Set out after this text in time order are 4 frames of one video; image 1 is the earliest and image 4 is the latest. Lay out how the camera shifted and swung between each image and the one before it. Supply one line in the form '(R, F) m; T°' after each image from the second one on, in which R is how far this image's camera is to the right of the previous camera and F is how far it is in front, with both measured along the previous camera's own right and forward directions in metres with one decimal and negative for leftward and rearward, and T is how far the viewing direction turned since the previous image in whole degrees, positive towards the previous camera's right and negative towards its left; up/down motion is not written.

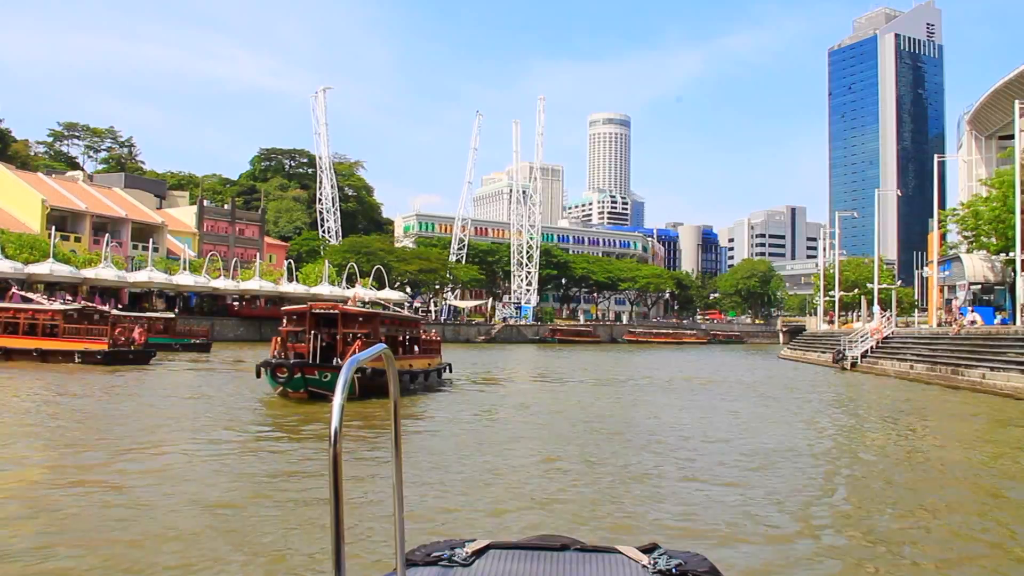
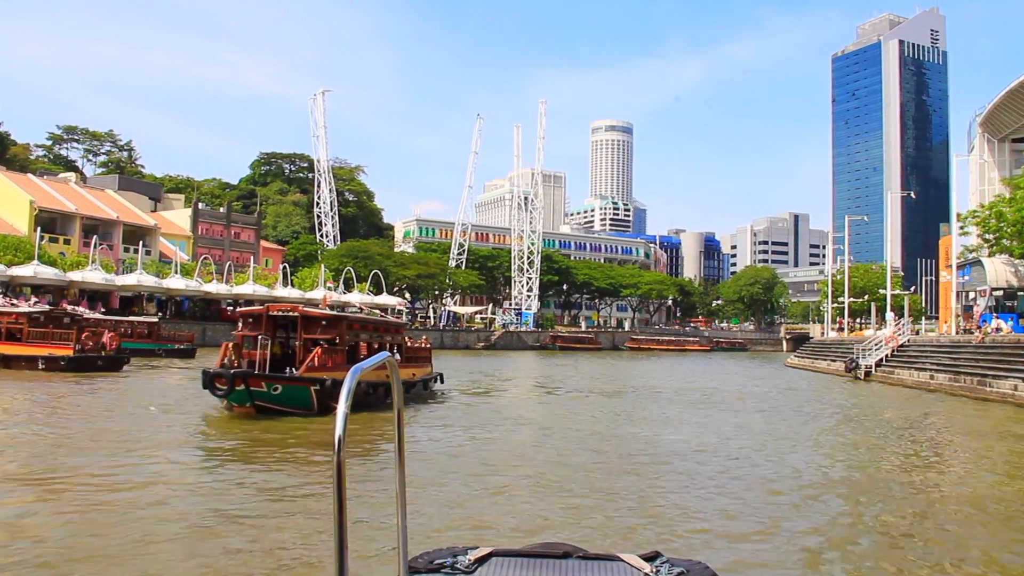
(+0.1, +1.2) m; 0°
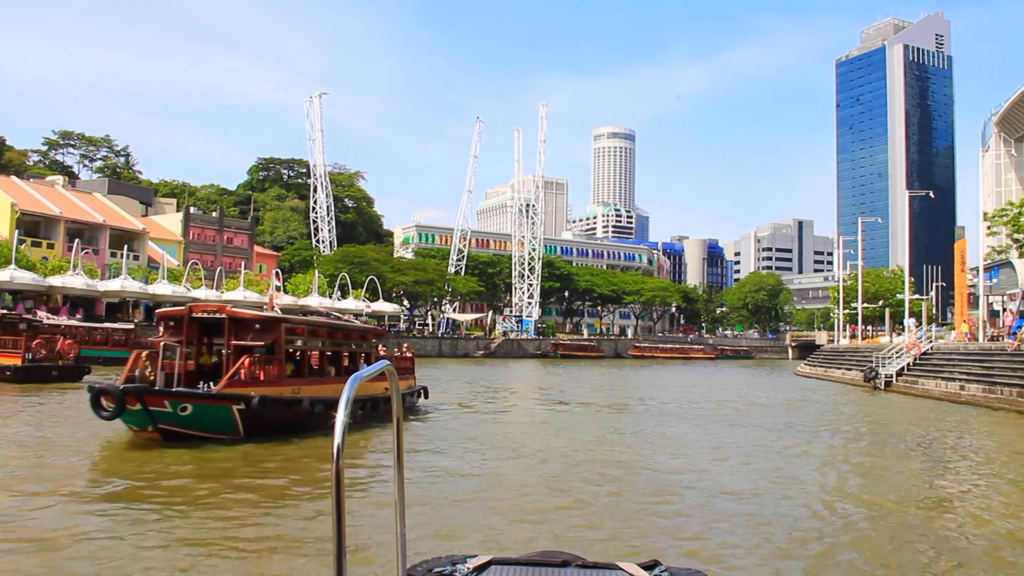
(+0.2, +1.5) m; 0°
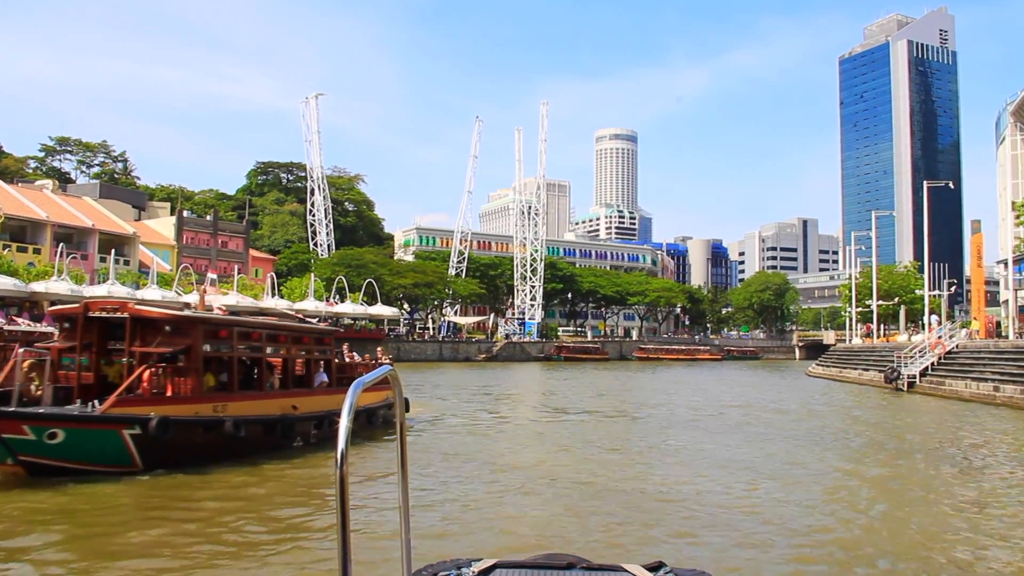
(+0.1, +1.3) m; 0°
